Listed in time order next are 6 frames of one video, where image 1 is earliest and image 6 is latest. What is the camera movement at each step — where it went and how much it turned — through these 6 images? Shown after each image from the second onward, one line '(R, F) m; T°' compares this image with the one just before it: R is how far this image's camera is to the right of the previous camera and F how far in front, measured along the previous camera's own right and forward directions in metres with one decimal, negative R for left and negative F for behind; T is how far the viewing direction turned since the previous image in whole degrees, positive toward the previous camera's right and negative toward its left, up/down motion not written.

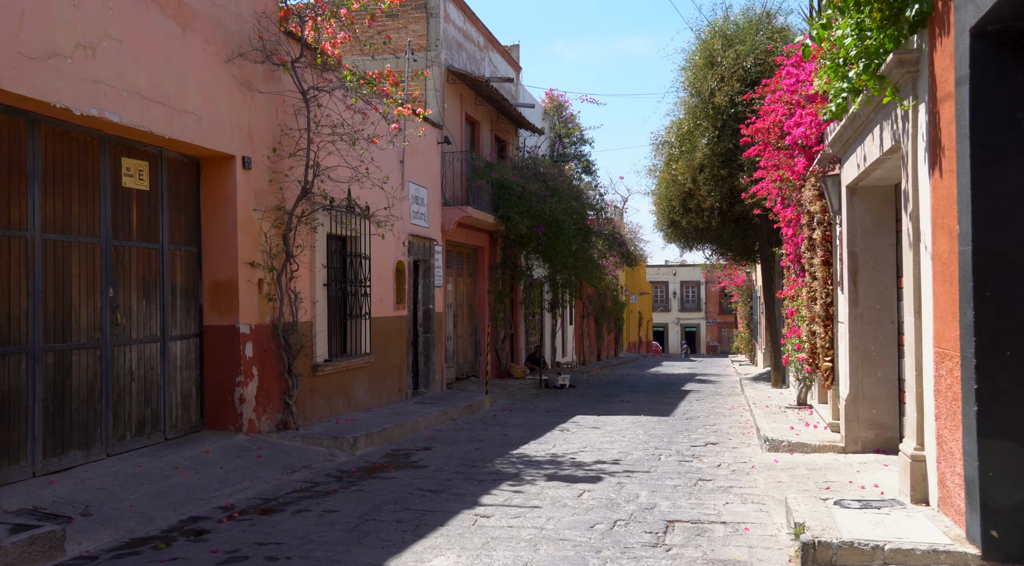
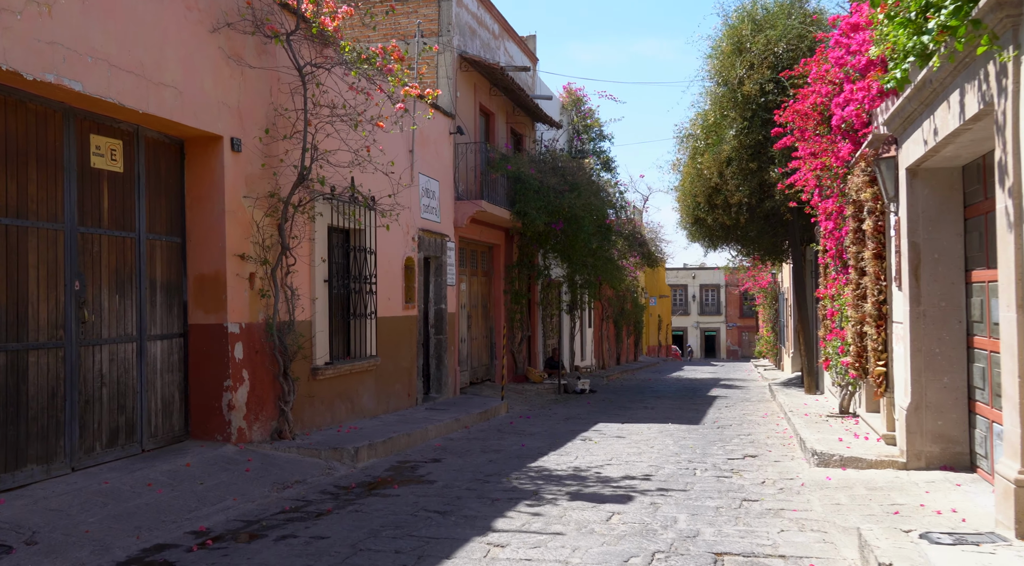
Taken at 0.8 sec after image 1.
(0.0, +1.1) m; -1°
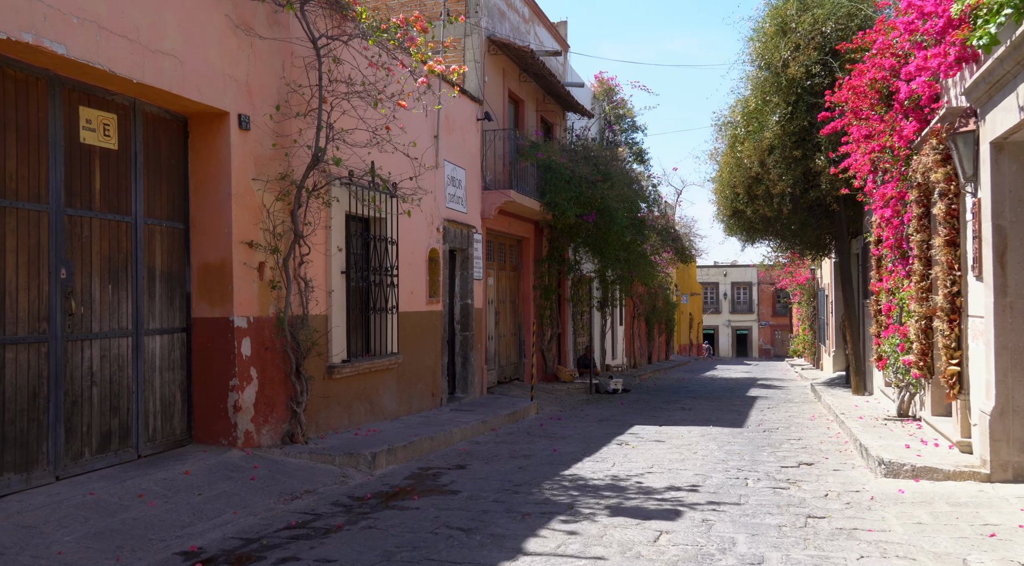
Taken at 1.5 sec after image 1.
(0.0, +0.9) m; -2°
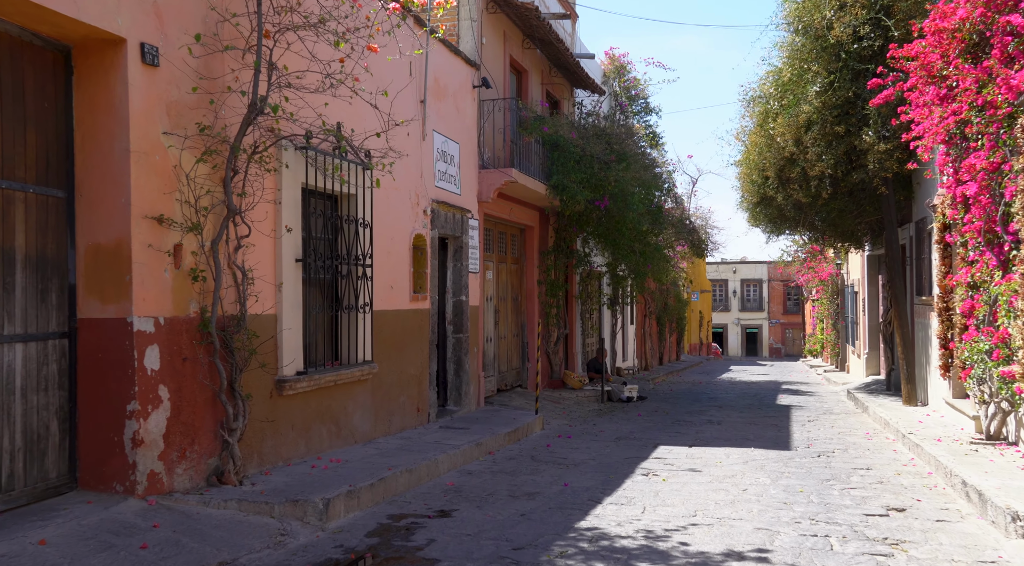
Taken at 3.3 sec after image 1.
(0.0, +2.3) m; 0°
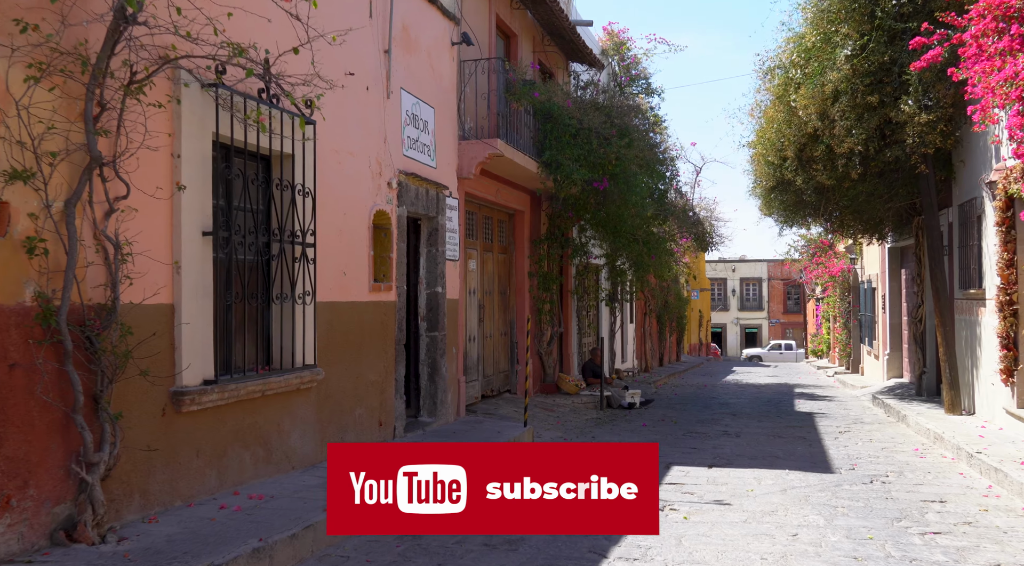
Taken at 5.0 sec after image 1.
(+0.1, +2.1) m; 0°
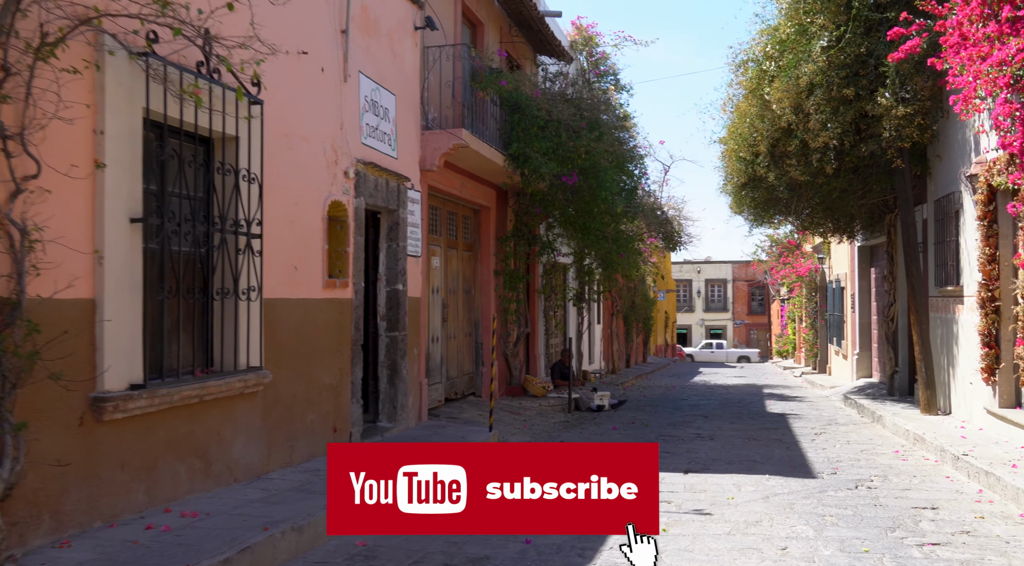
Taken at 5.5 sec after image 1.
(0.0, +0.6) m; +2°
